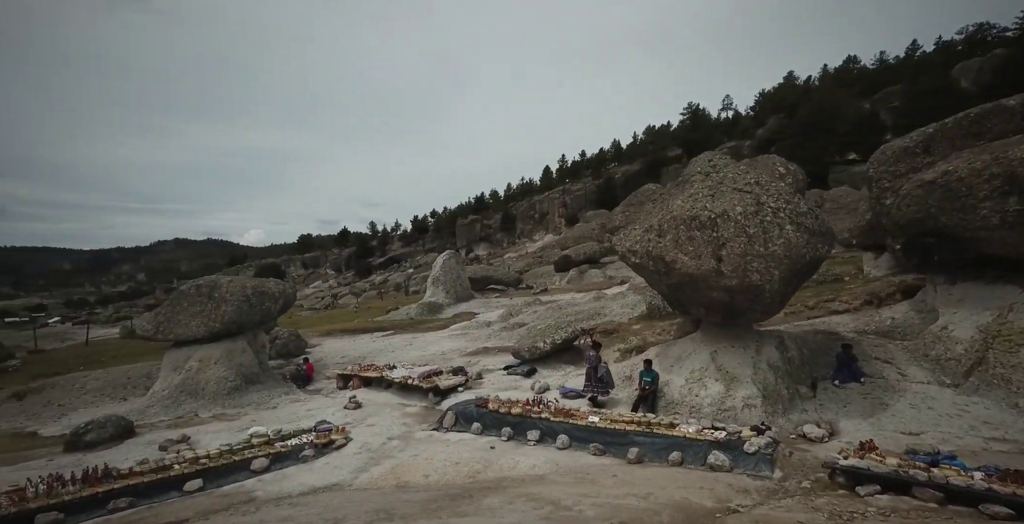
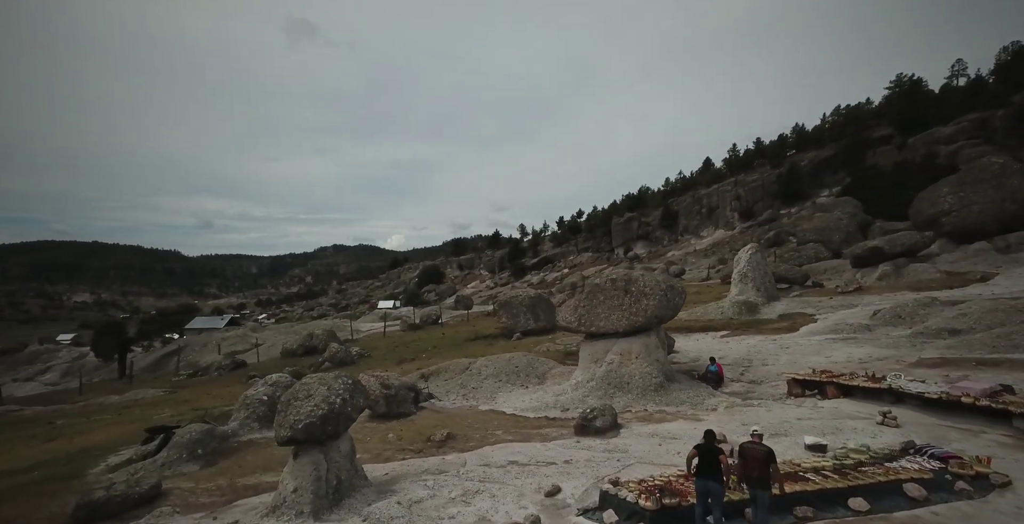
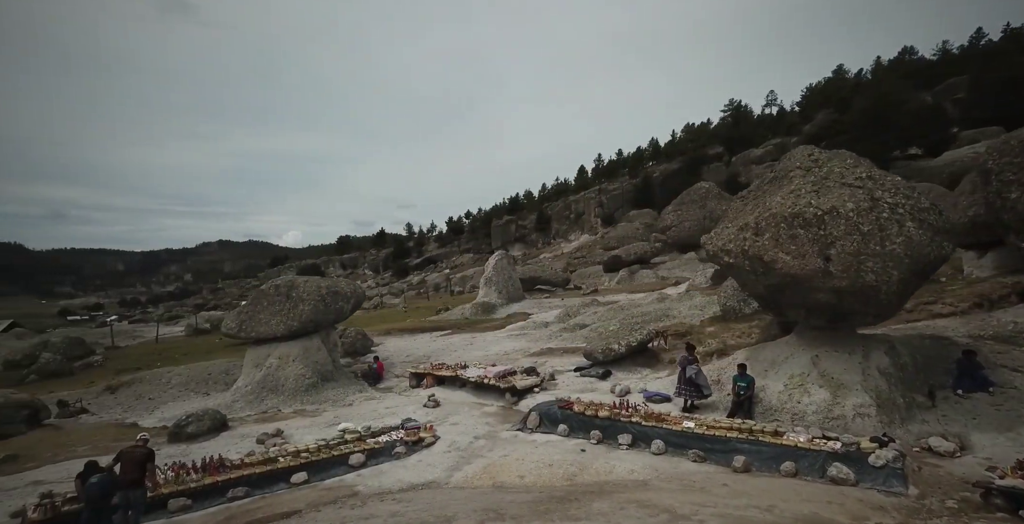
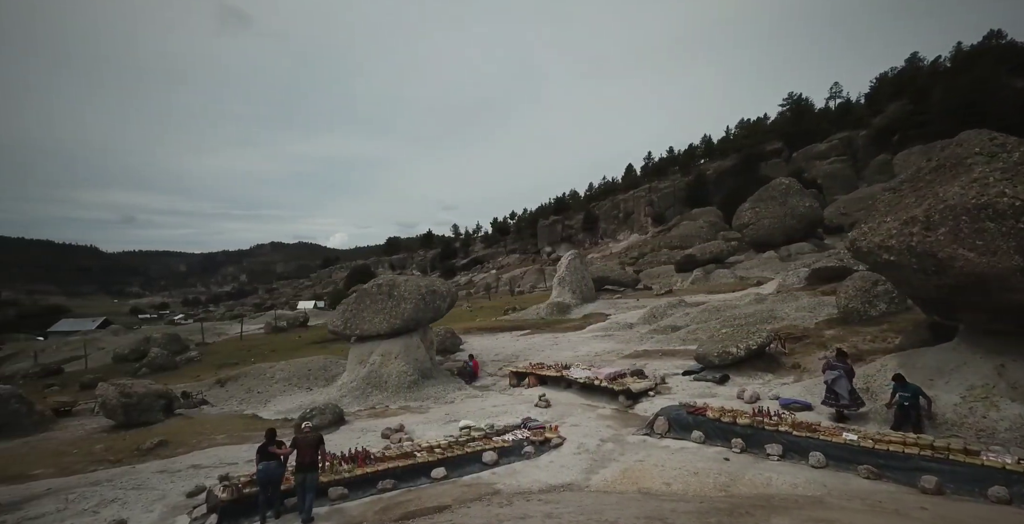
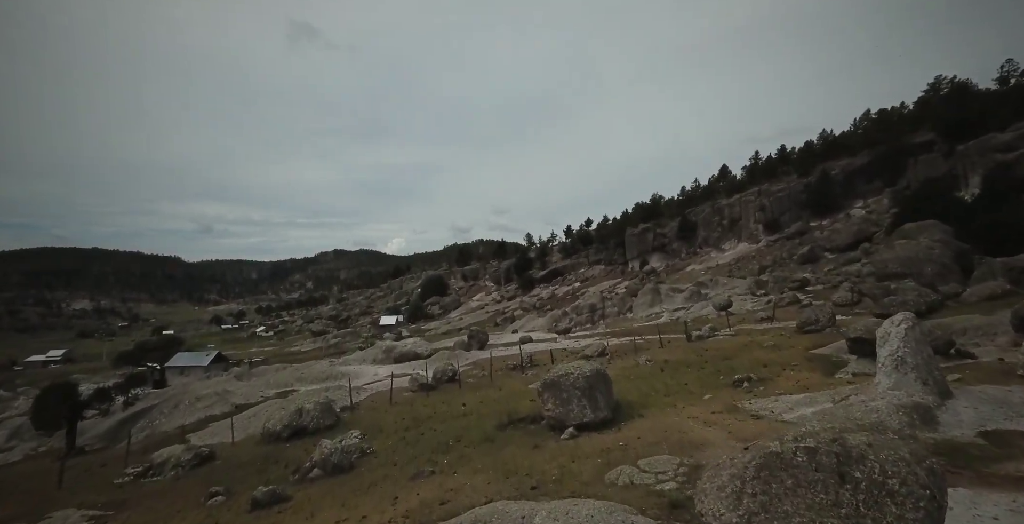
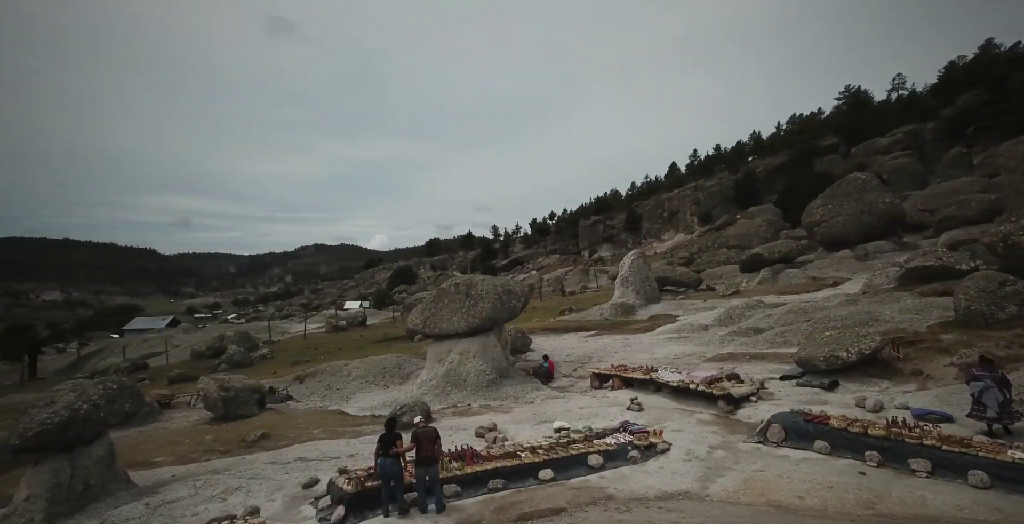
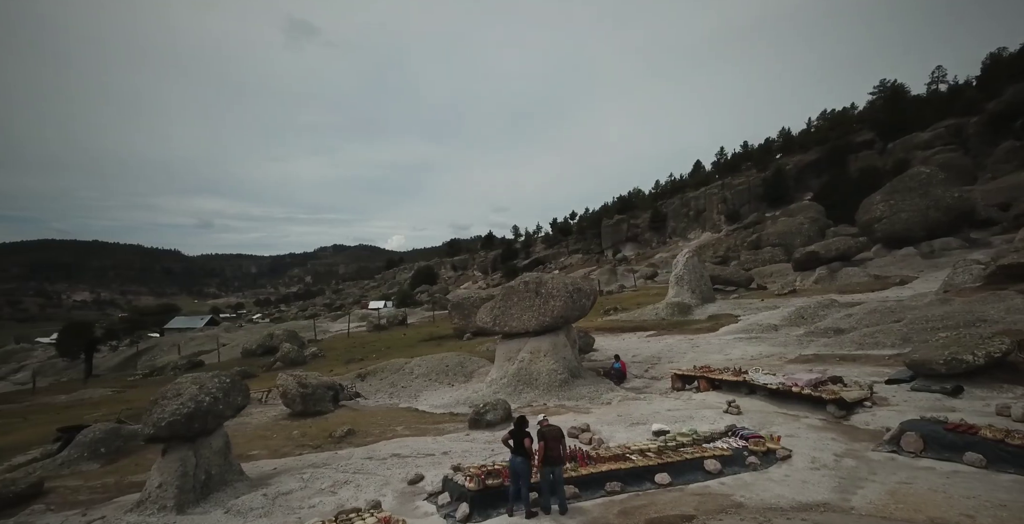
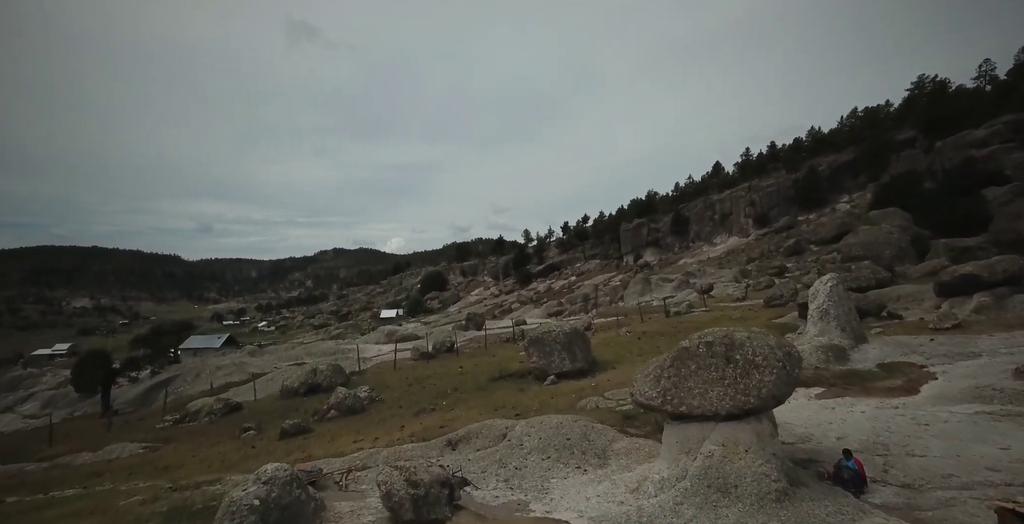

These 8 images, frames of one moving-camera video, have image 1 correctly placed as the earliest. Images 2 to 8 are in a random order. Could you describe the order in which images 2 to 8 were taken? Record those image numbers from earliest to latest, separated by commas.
3, 4, 6, 7, 2, 8, 5
